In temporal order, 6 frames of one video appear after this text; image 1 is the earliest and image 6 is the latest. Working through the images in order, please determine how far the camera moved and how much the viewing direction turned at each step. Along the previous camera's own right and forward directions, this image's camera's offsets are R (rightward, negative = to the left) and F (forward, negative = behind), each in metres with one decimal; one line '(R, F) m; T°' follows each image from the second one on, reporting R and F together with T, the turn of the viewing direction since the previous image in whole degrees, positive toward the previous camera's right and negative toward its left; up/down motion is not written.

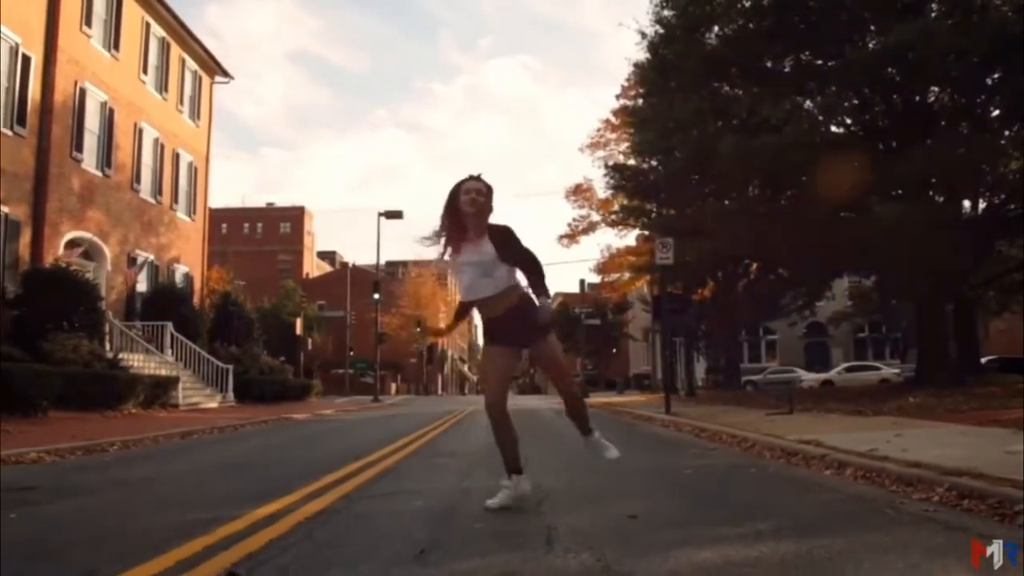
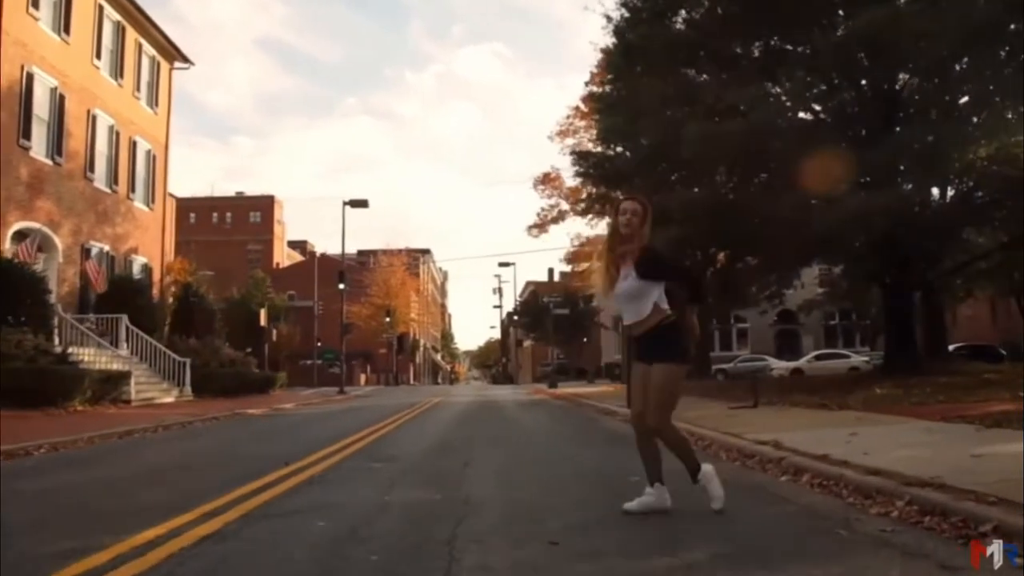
(+0.3, +0.5) m; +1°
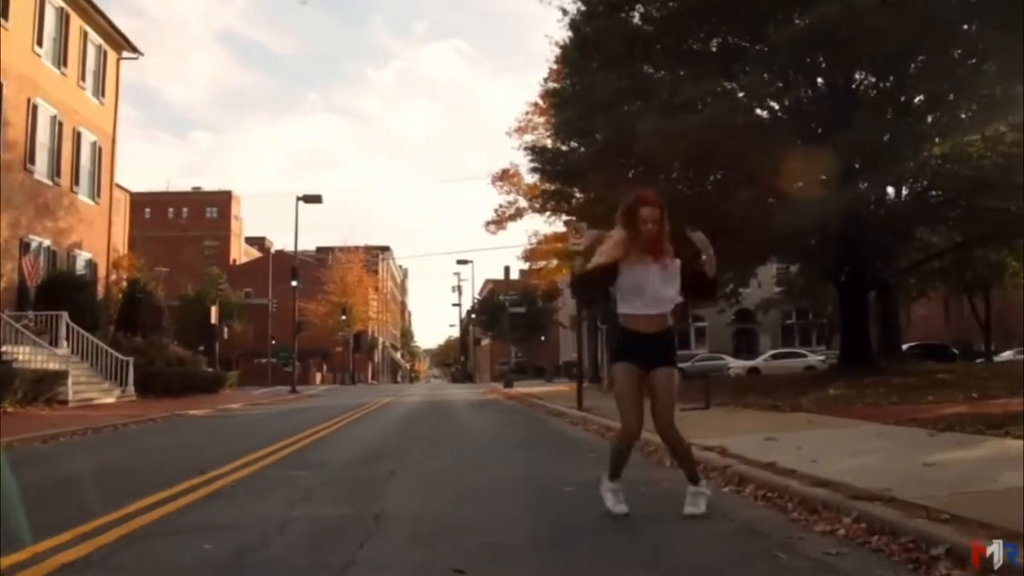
(+0.2, +0.4) m; +2°
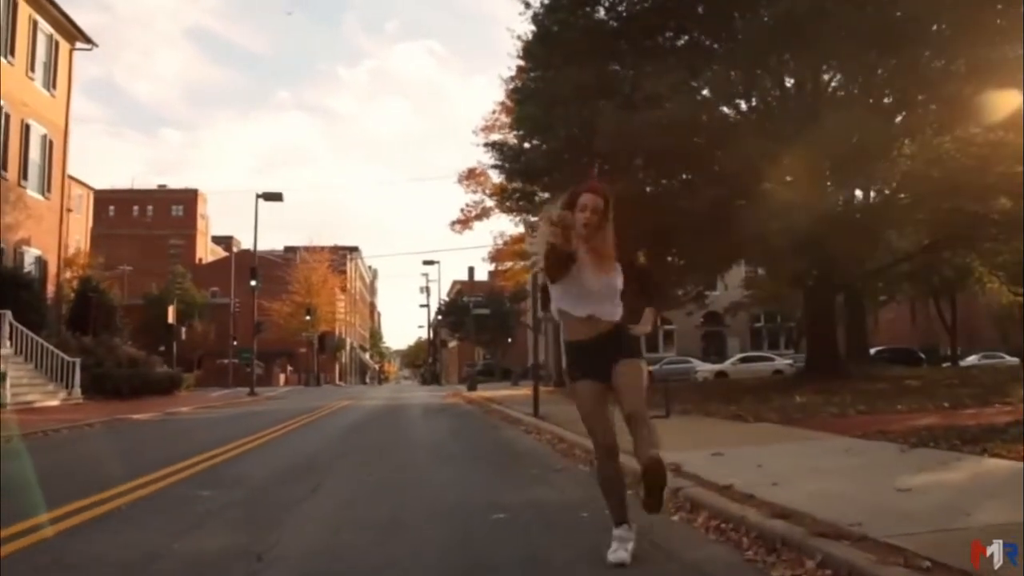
(+0.2, +0.7) m; +2°
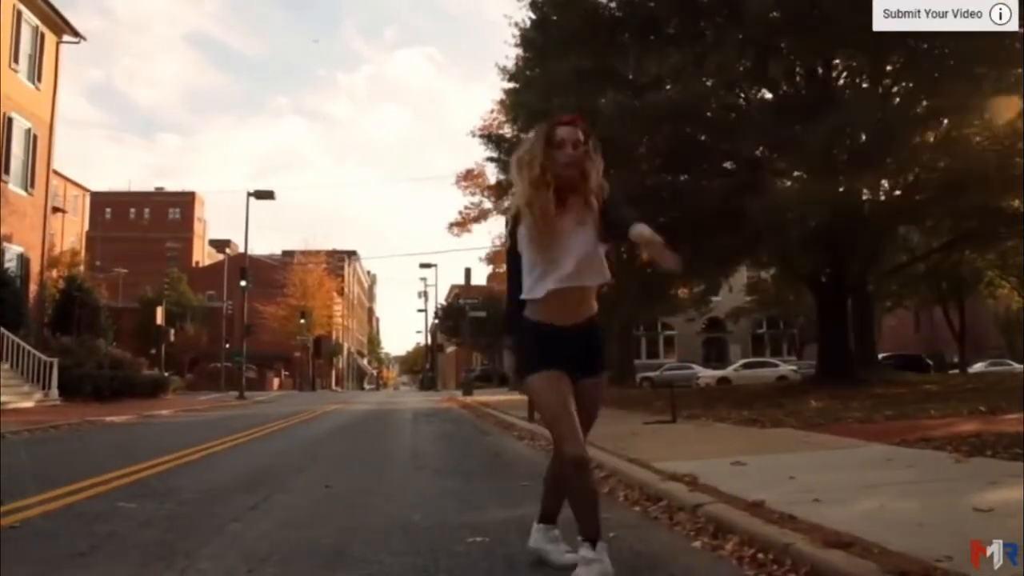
(+0.1, +1.0) m; 0°
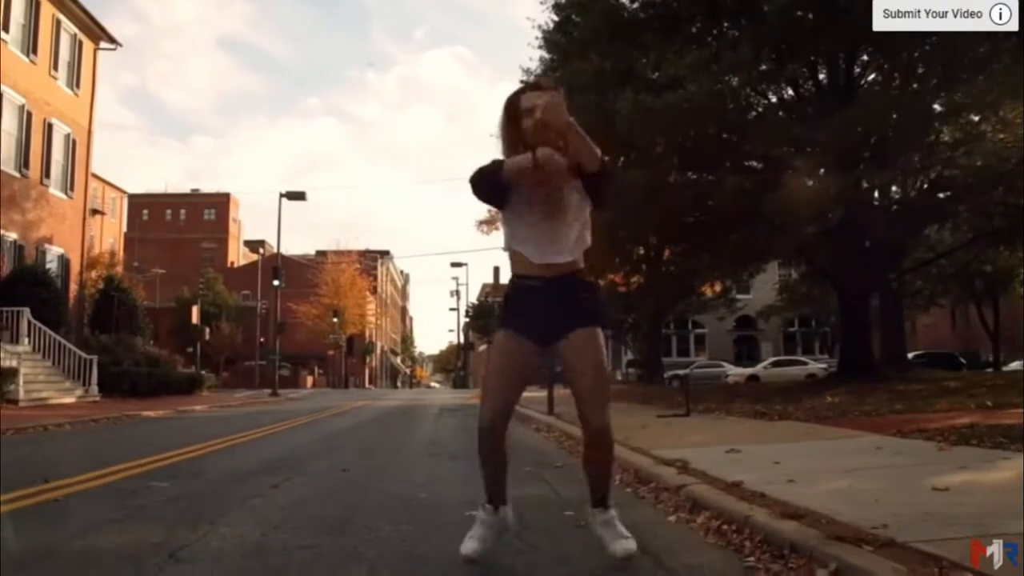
(+0.2, -0.4) m; -2°
